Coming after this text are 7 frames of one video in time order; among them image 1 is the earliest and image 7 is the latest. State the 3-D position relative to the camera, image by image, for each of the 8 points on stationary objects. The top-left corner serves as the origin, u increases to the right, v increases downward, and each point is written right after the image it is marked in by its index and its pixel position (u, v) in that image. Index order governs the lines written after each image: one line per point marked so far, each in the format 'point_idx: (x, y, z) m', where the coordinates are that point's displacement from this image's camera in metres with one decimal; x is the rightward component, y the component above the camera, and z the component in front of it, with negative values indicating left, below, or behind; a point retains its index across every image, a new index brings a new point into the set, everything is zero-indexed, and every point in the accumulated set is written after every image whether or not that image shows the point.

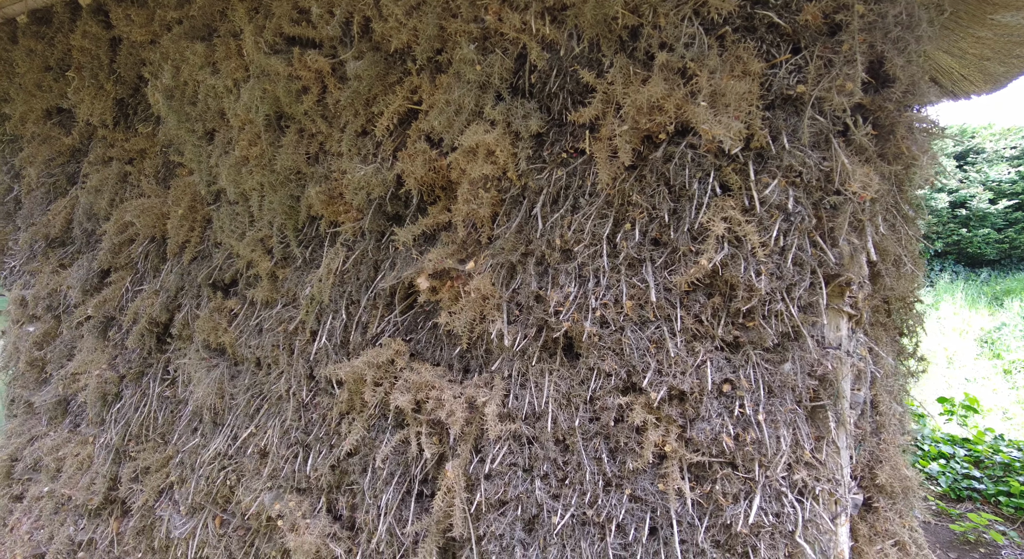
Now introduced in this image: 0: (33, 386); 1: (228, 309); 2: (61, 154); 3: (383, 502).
0: (-2.4, -0.5, +2.9) m
1: (-1.0, -0.1, +2.1) m
2: (-2.1, +0.6, +2.7) m
3: (-0.4, -0.7, +1.7) m
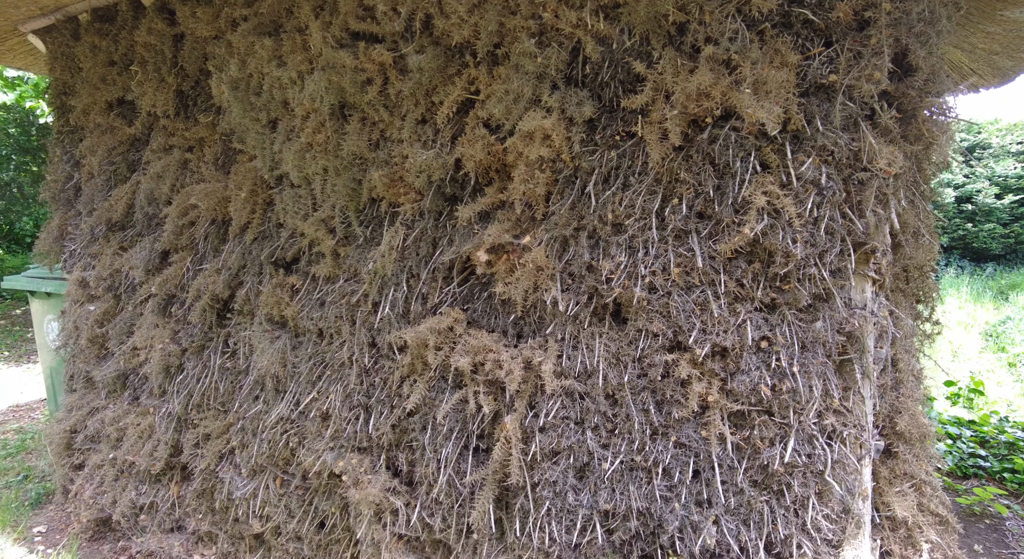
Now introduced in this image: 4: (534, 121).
0: (-2.2, -0.4, +3.1) m
1: (-0.9, 0.0, +2.3) m
2: (-1.9, +0.7, +2.9) m
3: (-0.2, -0.6, +1.9) m
4: (+0.1, +0.4, +1.7) m
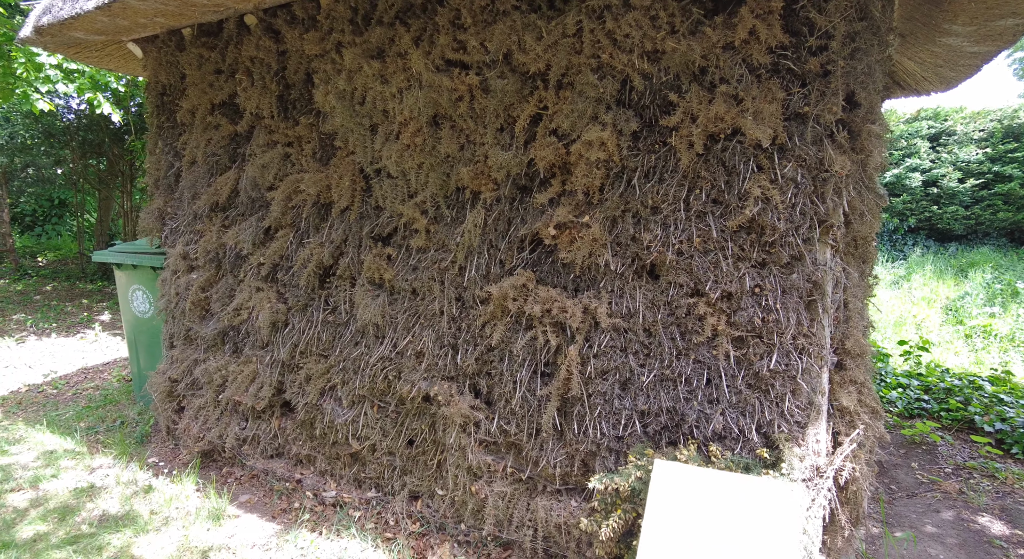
0: (-2.0, -0.3, +3.7) m
1: (-0.6, +0.1, +2.9) m
2: (-1.7, +0.8, +3.5) m
3: (0.0, -0.4, +2.6) m
4: (+0.3, +0.6, +2.3) m
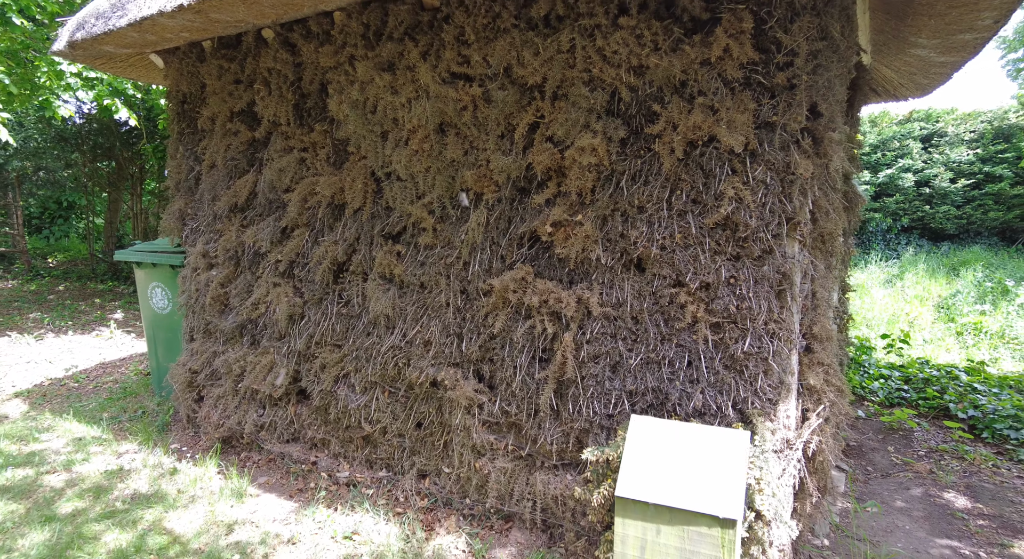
0: (-2.0, -0.2, +3.9) m
1: (-0.6, +0.2, +3.2) m
2: (-1.7, +0.9, +3.7) m
3: (0.0, -0.4, +2.8) m
4: (+0.3, +0.6, +2.6) m
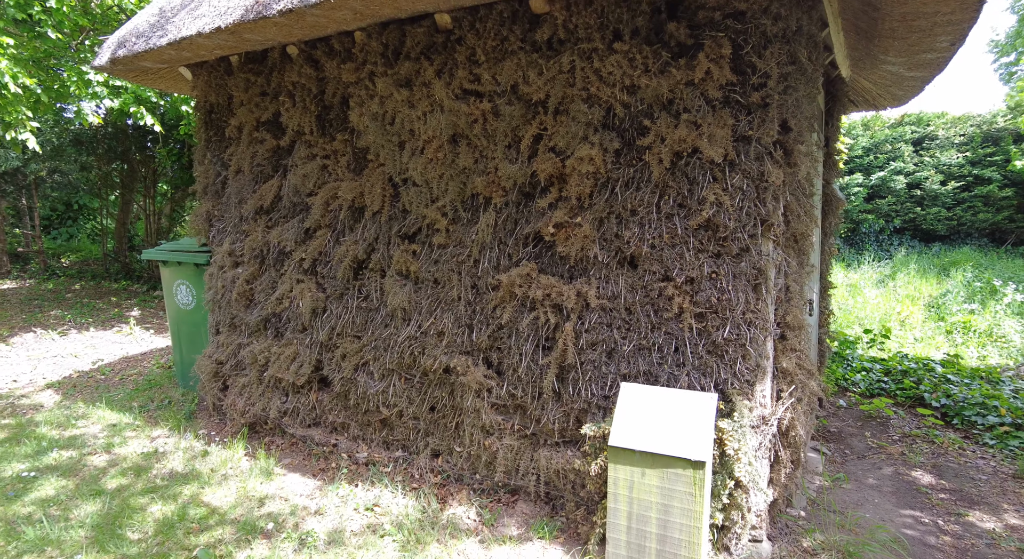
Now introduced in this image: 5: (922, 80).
0: (-2.0, -0.2, +4.2) m
1: (-0.6, +0.2, +3.5) m
2: (-1.7, +0.9, +4.0) m
3: (+0.1, -0.4, +3.2) m
4: (+0.4, +0.6, +2.9) m
5: (+2.9, +1.4, +4.1) m
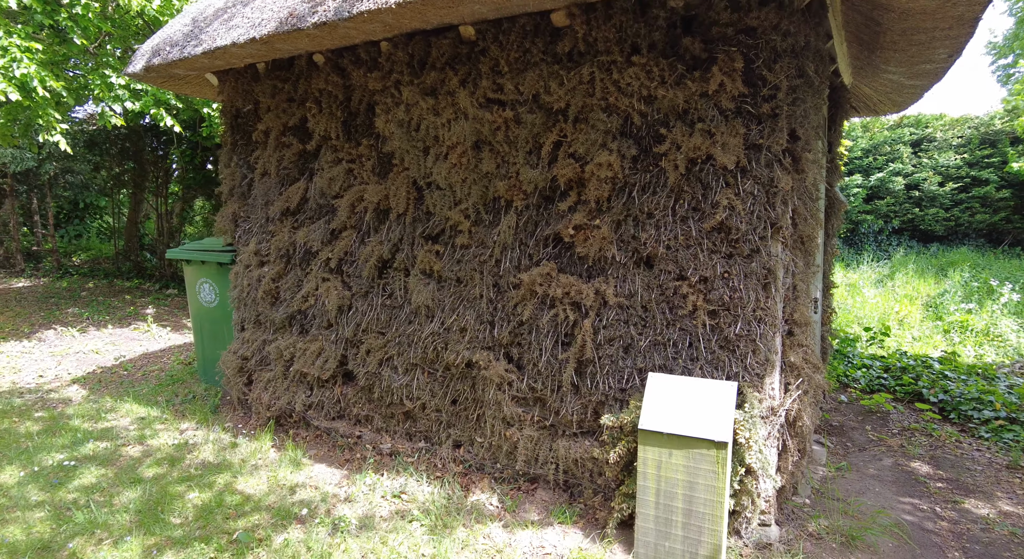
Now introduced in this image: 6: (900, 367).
0: (-1.8, -0.2, +4.4) m
1: (-0.5, +0.2, +3.7) m
2: (-1.6, +0.9, +4.2) m
3: (+0.2, -0.4, +3.3) m
4: (+0.5, +0.6, +3.0) m
5: (+3.0, +1.4, +4.3) m
6: (+3.6, -0.8, +5.4) m
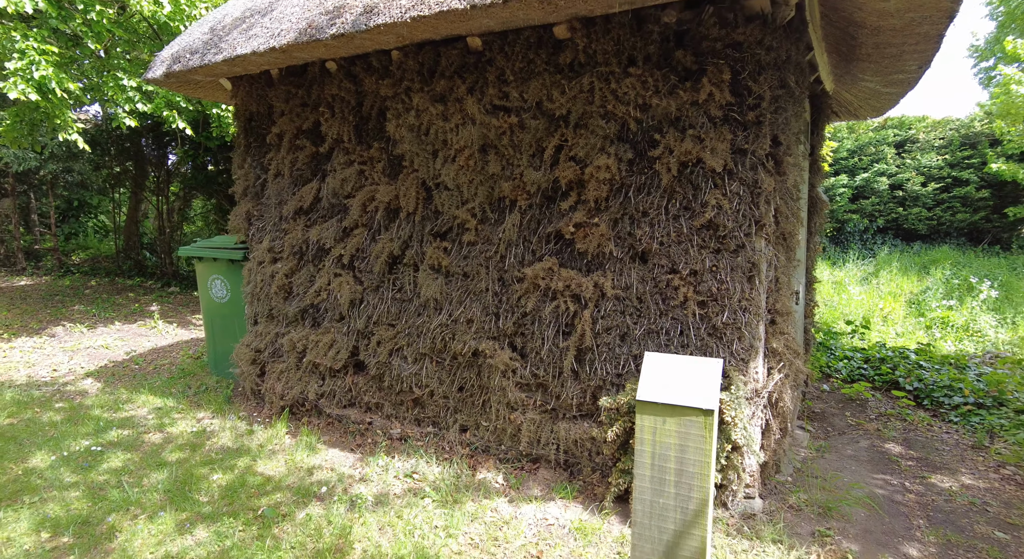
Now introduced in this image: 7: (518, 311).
0: (-1.8, -0.2, +4.6) m
1: (-0.4, +0.2, +3.9) m
2: (-1.6, +0.9, +4.4) m
3: (+0.2, -0.3, +3.6) m
4: (+0.5, +0.7, +3.3) m
5: (+3.0, +1.4, +4.6) m
6: (+3.6, -0.8, +5.7) m
7: (0.0, -0.2, +3.7) m
